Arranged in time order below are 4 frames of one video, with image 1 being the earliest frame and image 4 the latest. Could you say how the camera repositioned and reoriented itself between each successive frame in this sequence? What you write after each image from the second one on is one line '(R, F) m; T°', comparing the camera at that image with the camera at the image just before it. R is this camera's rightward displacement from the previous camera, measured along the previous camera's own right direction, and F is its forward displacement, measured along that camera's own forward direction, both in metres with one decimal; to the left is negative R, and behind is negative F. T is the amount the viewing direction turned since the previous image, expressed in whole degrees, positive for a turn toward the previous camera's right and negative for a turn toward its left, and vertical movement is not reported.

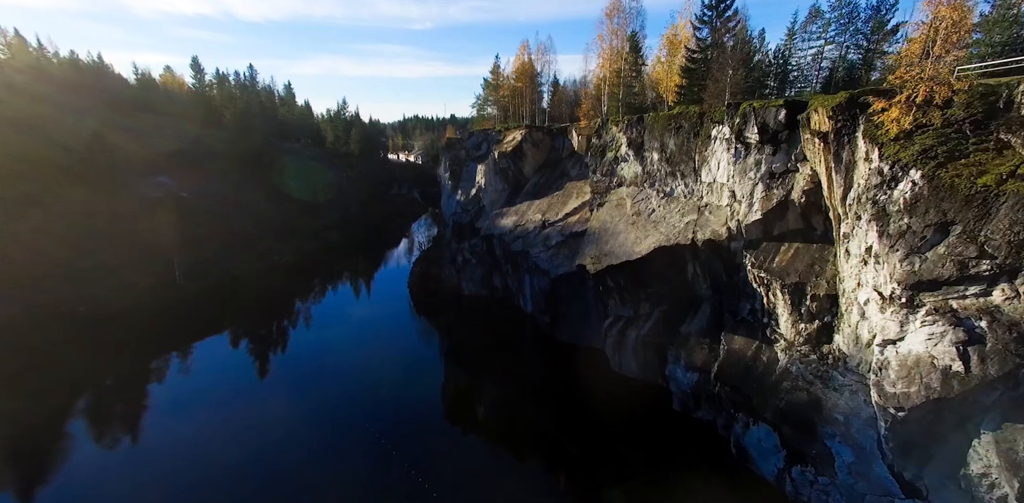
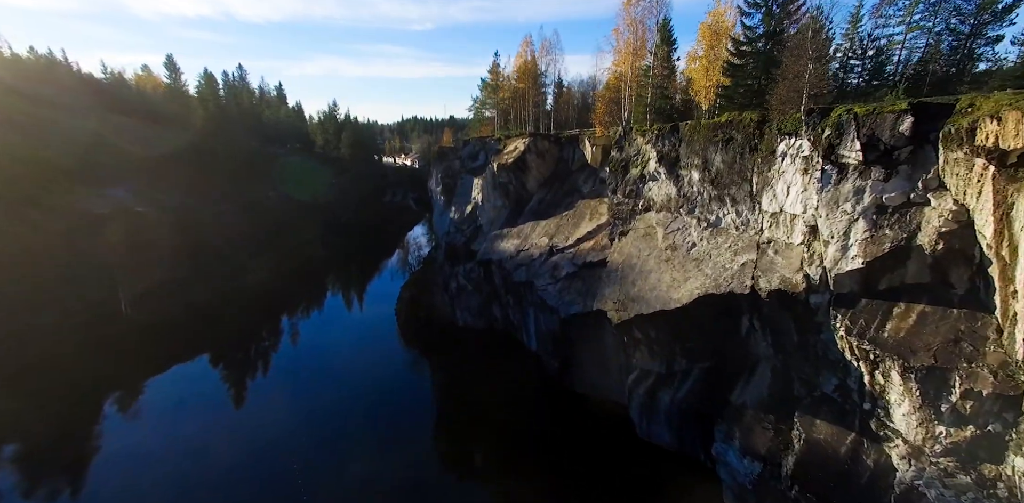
(-0.2, +3.7) m; 0°
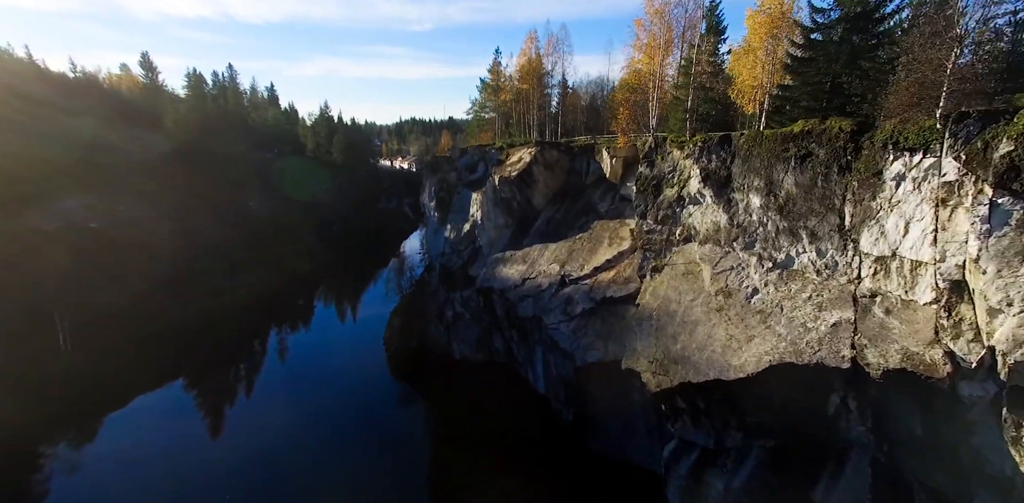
(-0.2, +3.2) m; 0°
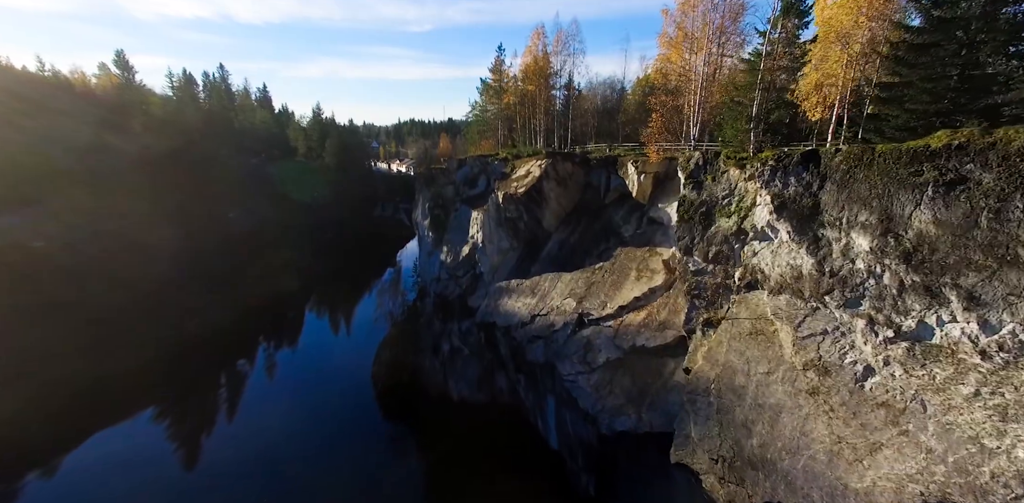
(-0.3, +3.1) m; 0°
